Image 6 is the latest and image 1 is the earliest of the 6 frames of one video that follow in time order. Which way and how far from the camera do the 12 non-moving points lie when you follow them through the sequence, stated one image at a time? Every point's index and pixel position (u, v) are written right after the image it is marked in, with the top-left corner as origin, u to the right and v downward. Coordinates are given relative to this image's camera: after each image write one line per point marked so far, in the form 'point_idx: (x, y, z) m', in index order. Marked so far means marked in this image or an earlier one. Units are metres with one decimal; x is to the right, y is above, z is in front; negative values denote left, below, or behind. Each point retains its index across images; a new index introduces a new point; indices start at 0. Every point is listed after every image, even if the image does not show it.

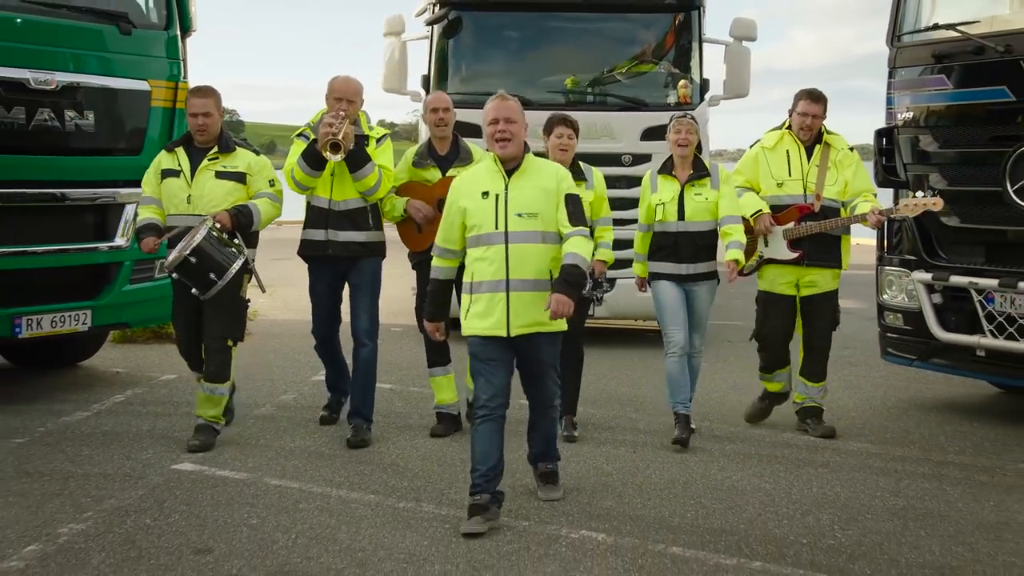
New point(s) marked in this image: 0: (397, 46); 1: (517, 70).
0: (-1.3, +2.7, +11.1) m
1: (0.0, +2.0, +8.5) m
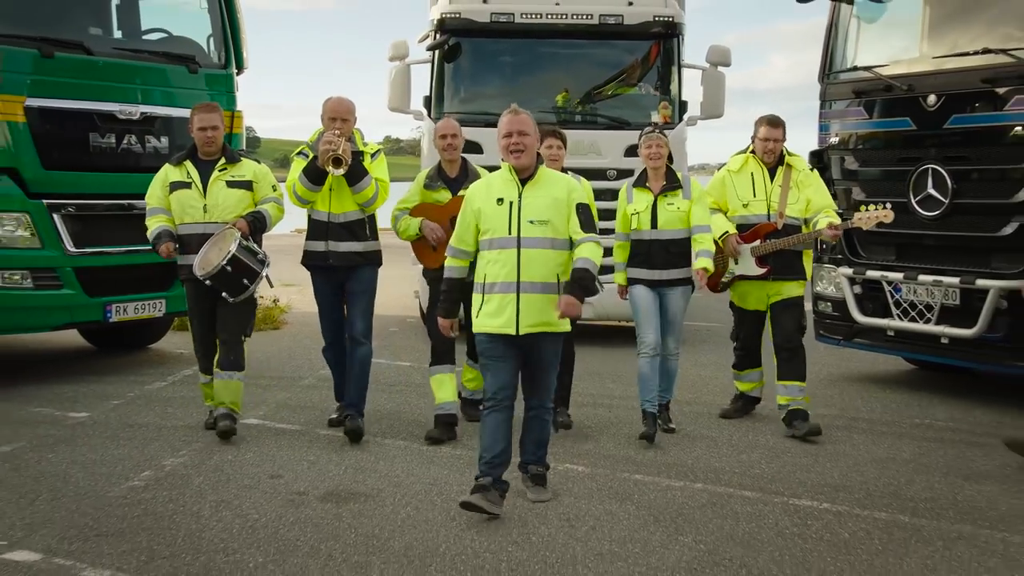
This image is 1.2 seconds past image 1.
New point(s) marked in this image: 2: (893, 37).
0: (-1.4, +2.7, +12.3) m
1: (0.0, +2.0, +9.7) m
2: (+2.6, +1.7, +6.7) m
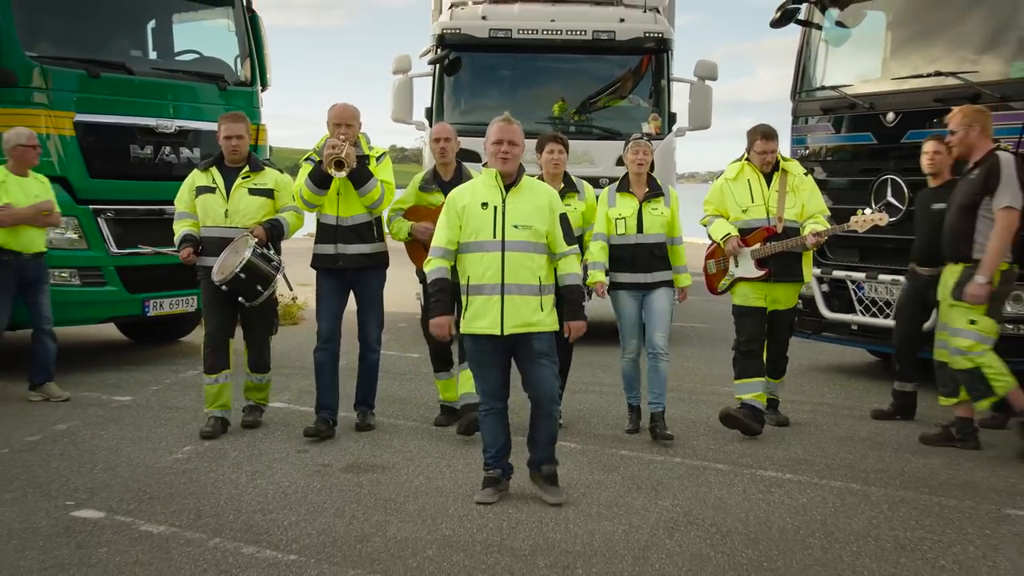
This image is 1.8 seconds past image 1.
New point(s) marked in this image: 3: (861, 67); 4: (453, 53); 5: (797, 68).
0: (-1.4, +2.7, +12.9) m
1: (0.0, +2.0, +10.3) m
2: (+2.6, +1.7, +7.3) m
3: (+2.6, +1.6, +7.3) m
4: (-0.6, +2.5, +10.4) m
5: (+2.2, +1.7, +7.7) m
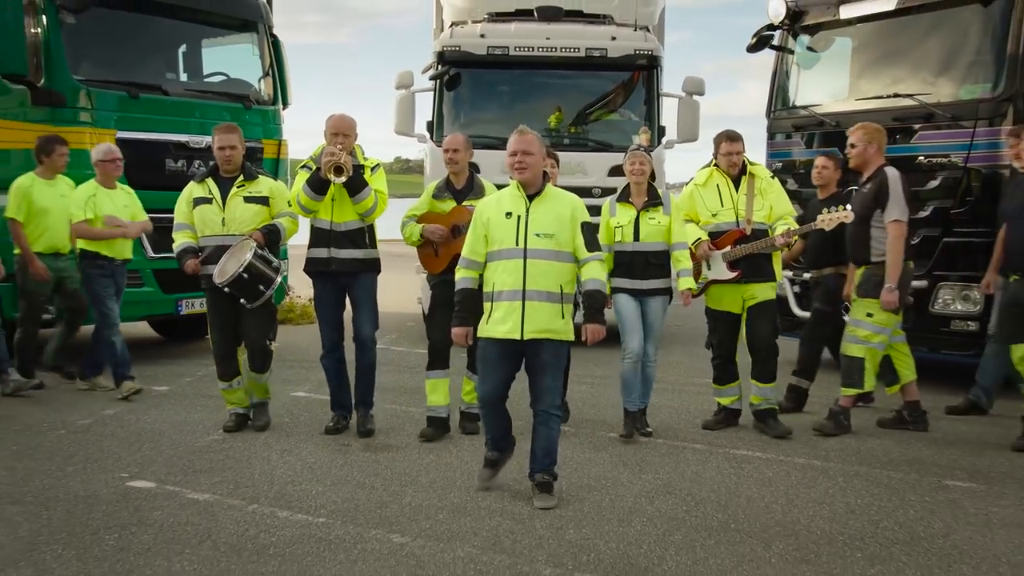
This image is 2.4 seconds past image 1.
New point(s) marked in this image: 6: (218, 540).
0: (-1.5, +2.6, +13.6) m
1: (0.0, +1.9, +11.0) m
2: (+2.6, +1.7, +8.0) m
3: (+2.6, +1.6, +8.0) m
4: (-0.7, +2.5, +11.1) m
5: (+2.2, +1.7, +8.4) m
6: (-1.4, -1.2, +4.8) m
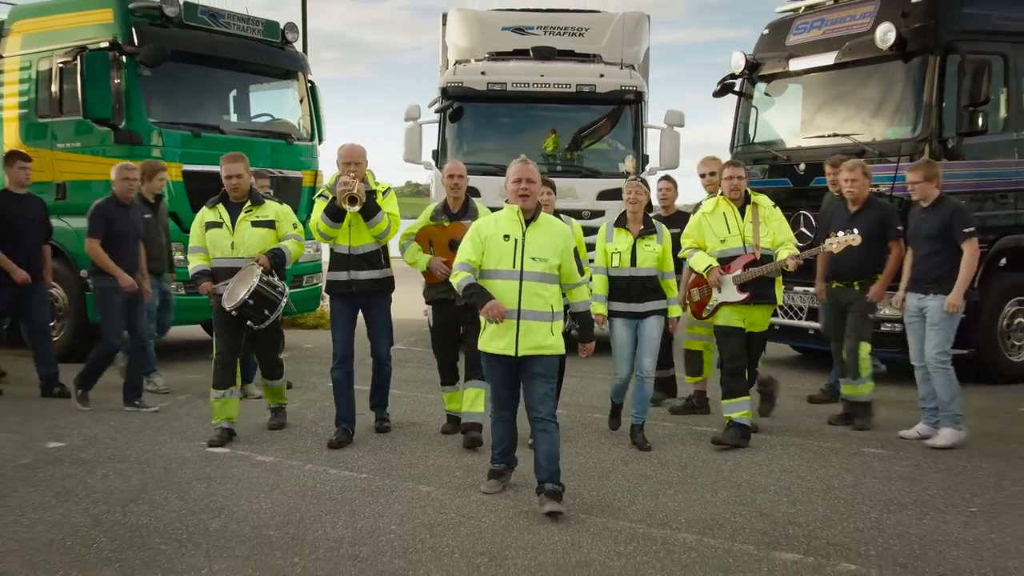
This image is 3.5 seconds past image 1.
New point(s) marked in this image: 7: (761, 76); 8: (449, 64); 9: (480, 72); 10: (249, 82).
0: (-1.5, +2.4, +15.0) m
1: (0.0, +1.8, +12.4) m
2: (+2.6, +1.6, +9.4) m
3: (+2.6, +1.5, +9.4) m
4: (-0.7, +2.3, +12.5) m
5: (+2.2, +1.6, +9.8) m
6: (-1.4, -1.2, +6.1) m
7: (+2.4, +2.1, +9.7) m
8: (-0.9, +3.2, +14.0) m
9: (-0.4, +2.7, +12.5) m
10: (-2.6, +2.1, +9.9) m
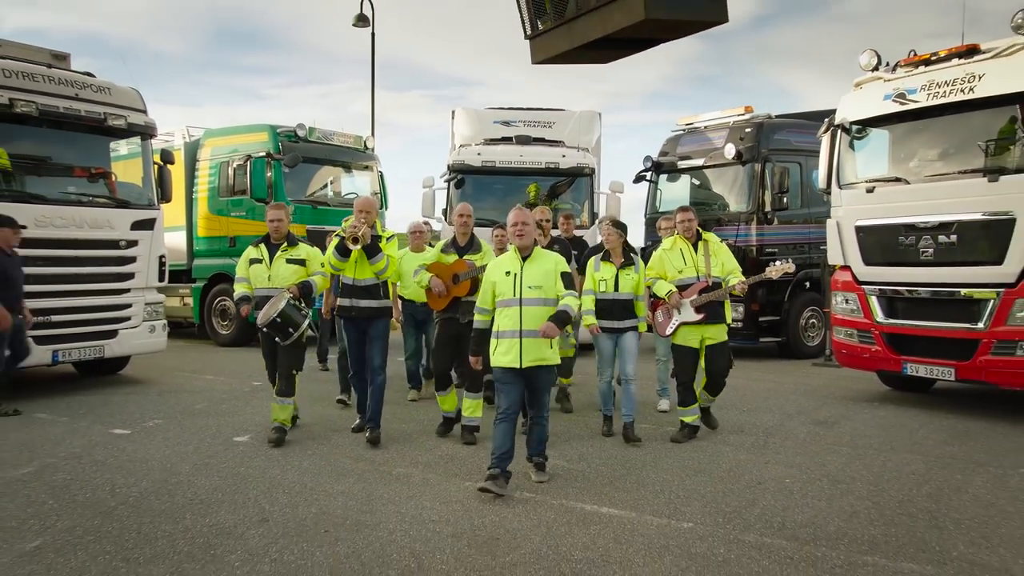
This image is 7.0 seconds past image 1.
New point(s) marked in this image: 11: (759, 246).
0: (-1.7, +2.0, +20.4) m
1: (-0.2, +1.4, +17.8) m
2: (+2.5, +1.4, +14.8) m
3: (+2.5, +1.3, +14.8) m
4: (-0.8, +2.0, +17.9) m
5: (+2.1, +1.4, +15.3) m
6: (-1.5, -1.3, +11.3) m
7: (+2.3, +1.8, +15.1) m
8: (-1.1, +2.8, +19.5) m
9: (-0.6, +2.4, +18.0) m
10: (-2.8, +1.8, +15.2) m
11: (+3.4, +0.6, +13.4) m
